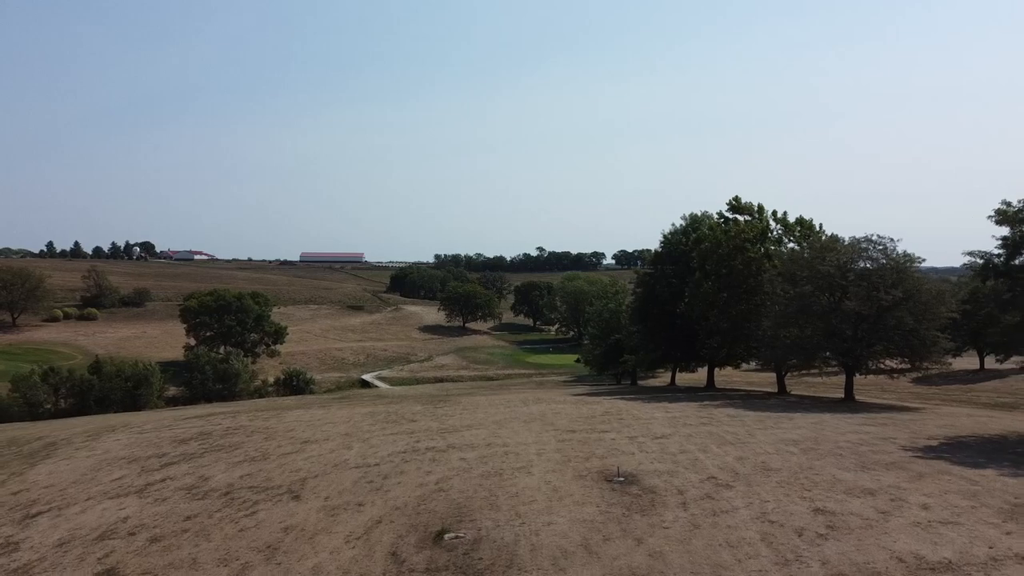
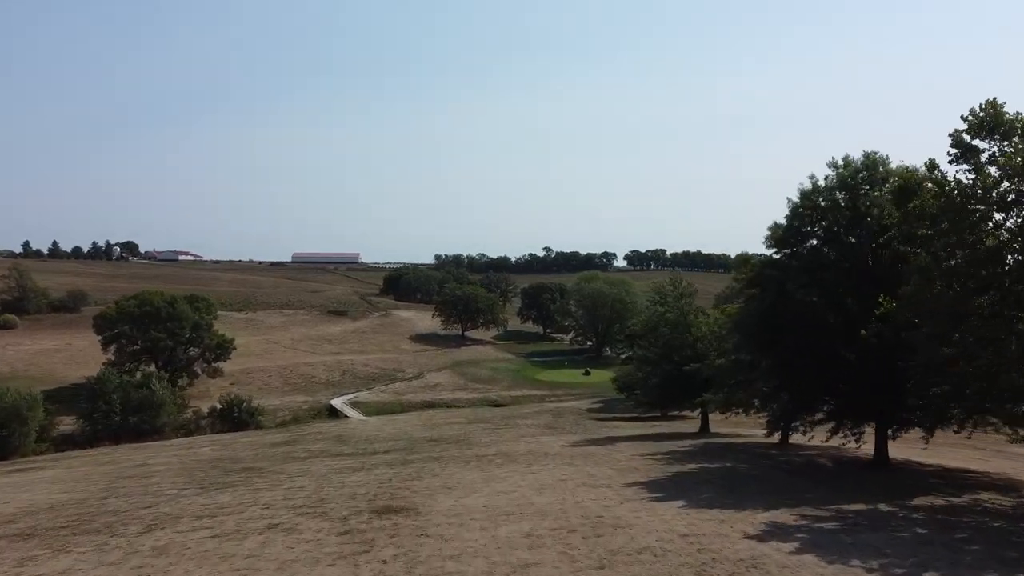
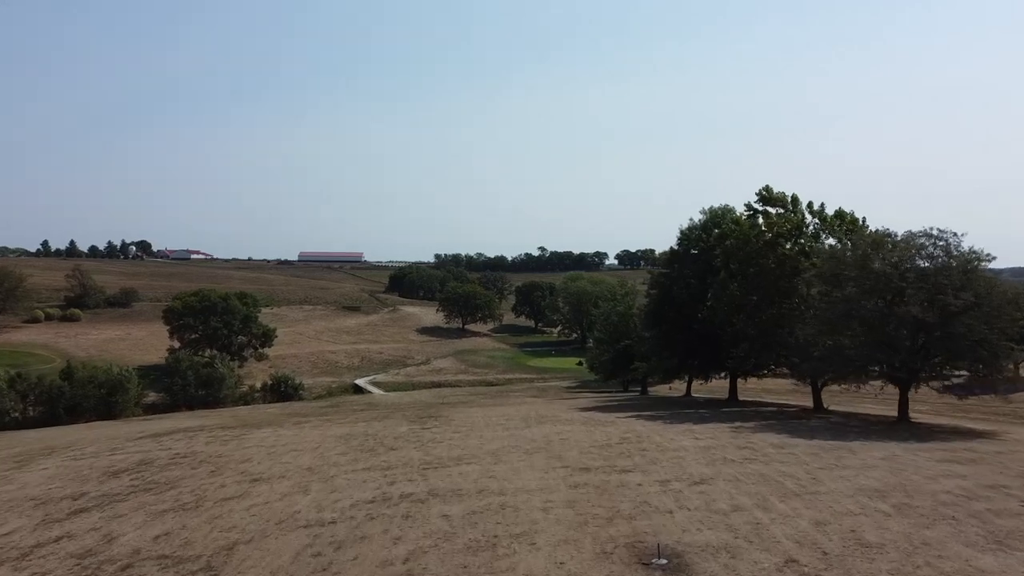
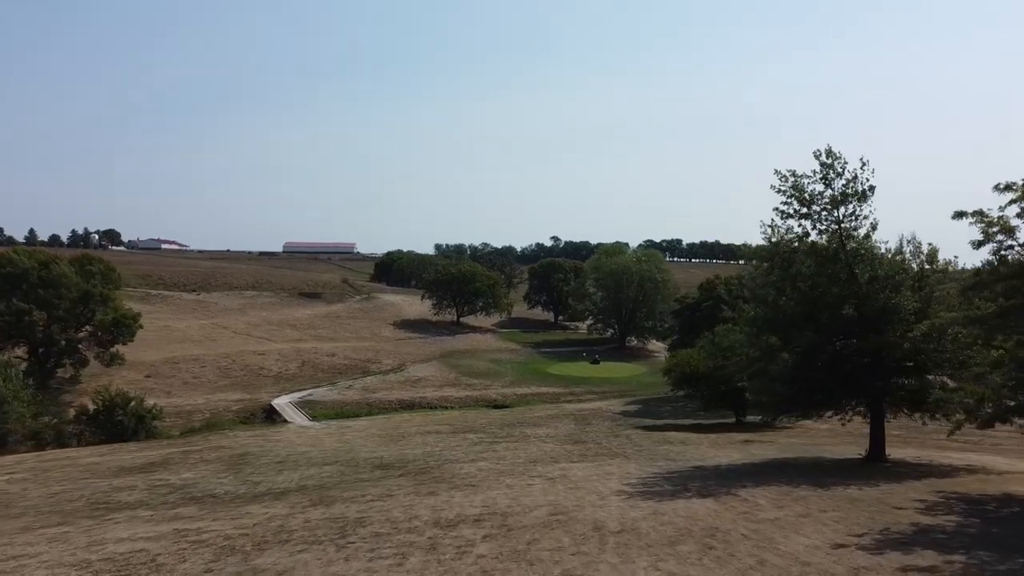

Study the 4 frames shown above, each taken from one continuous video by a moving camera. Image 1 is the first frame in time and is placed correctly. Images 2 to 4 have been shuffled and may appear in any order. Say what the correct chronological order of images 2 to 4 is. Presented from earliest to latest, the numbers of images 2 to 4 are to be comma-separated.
3, 2, 4
